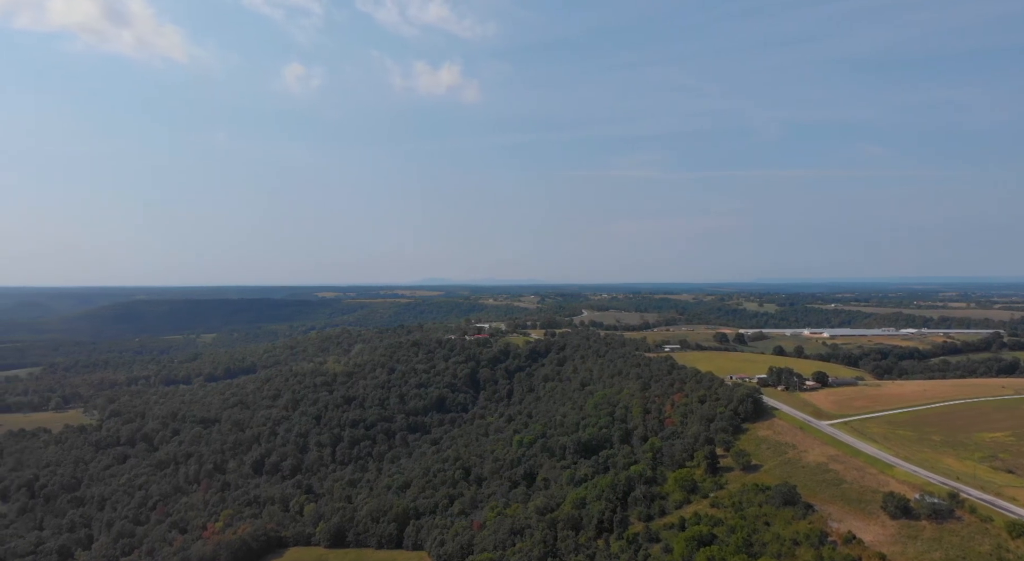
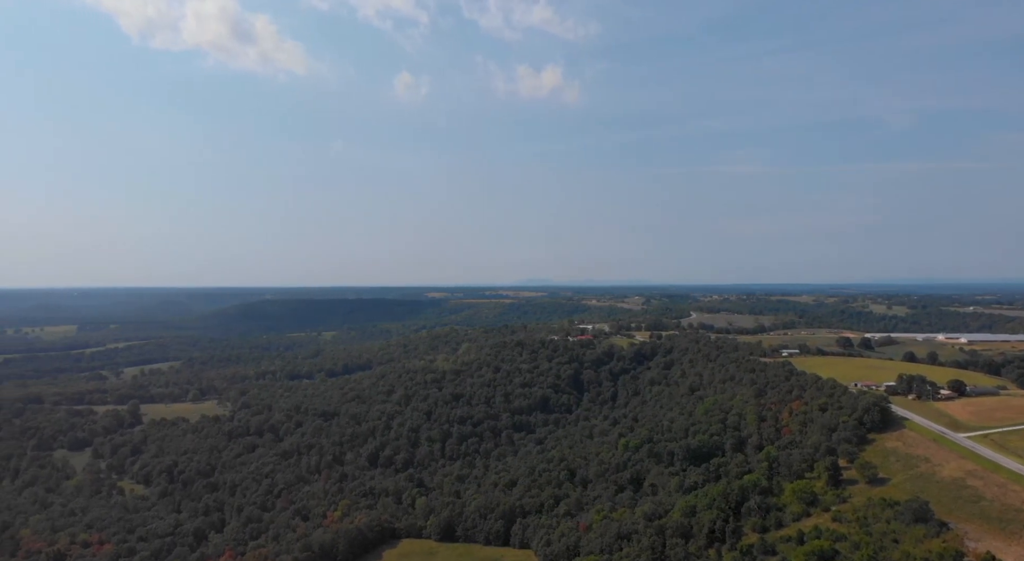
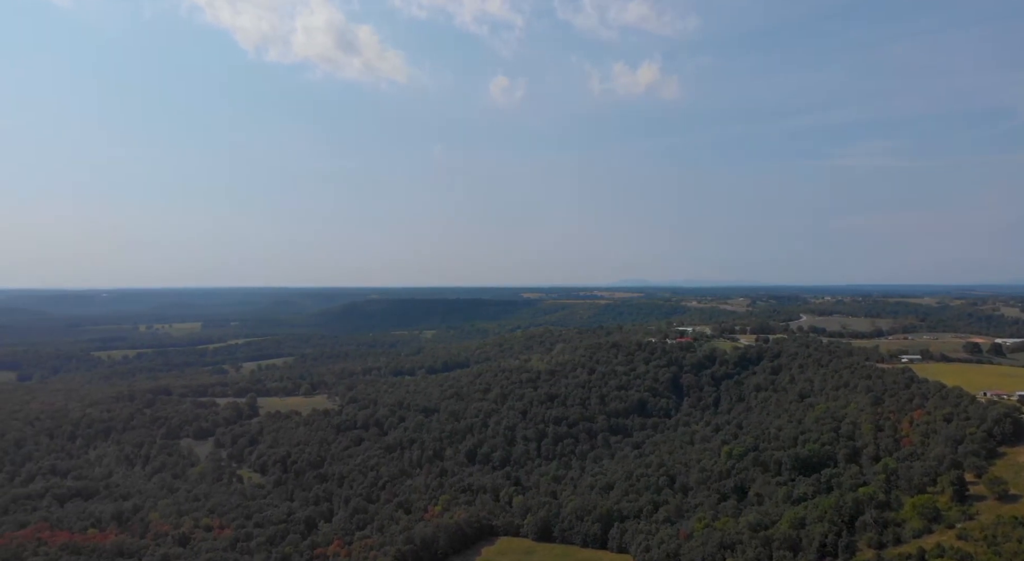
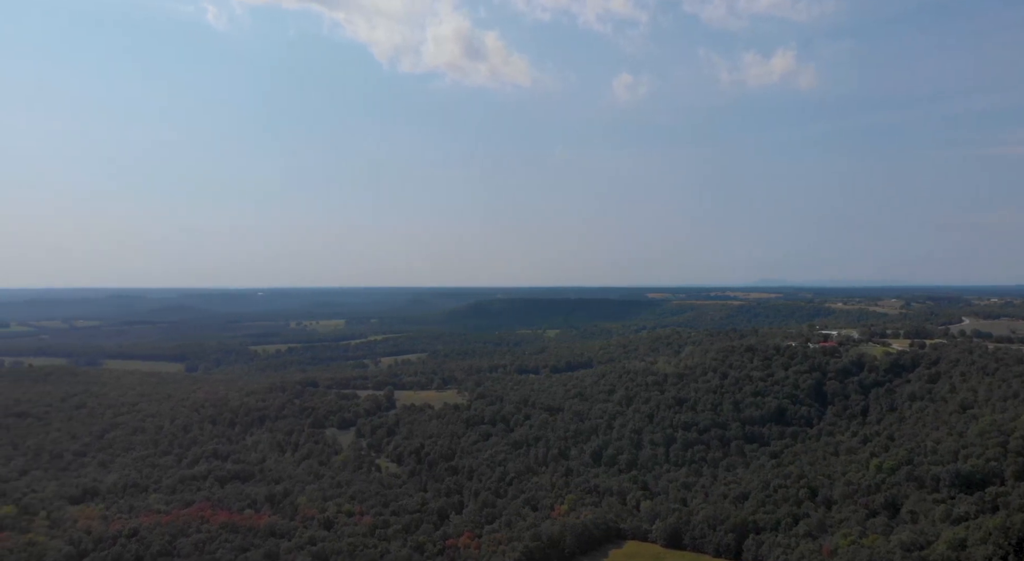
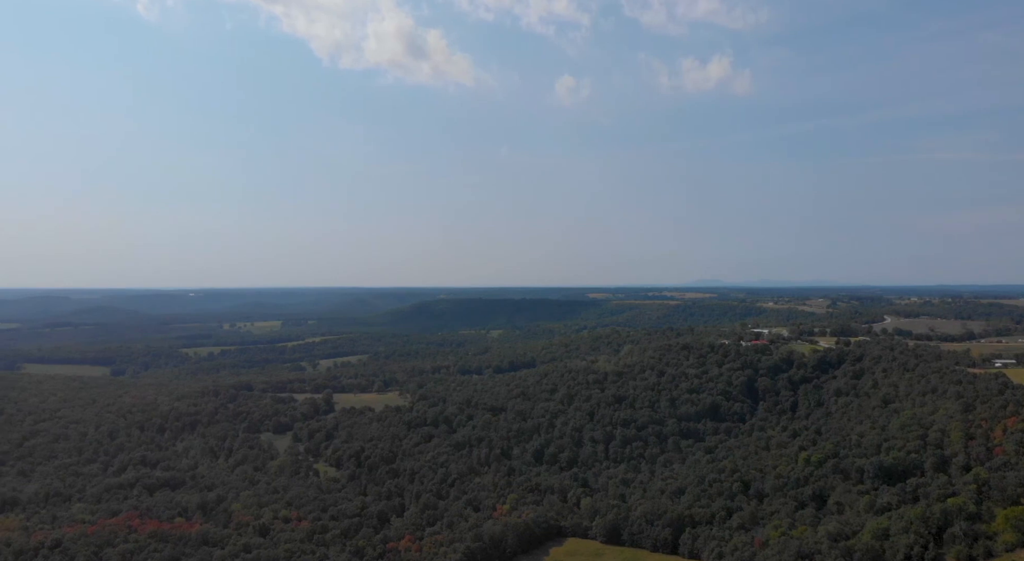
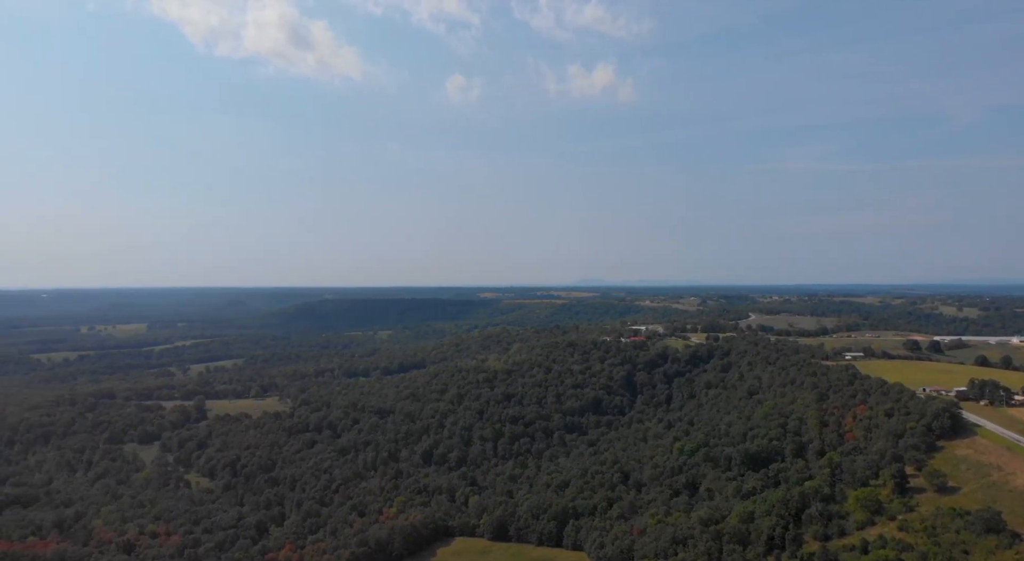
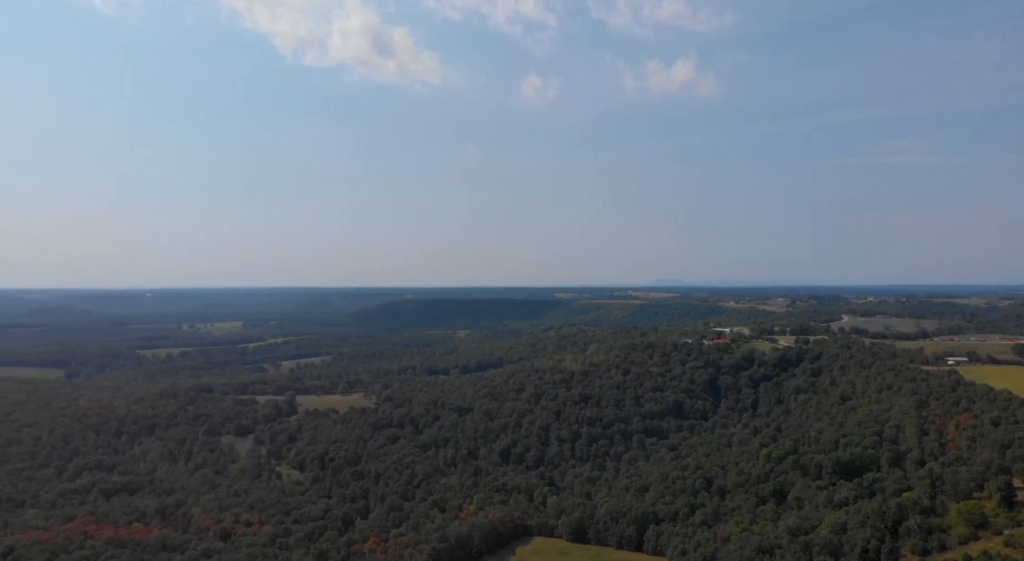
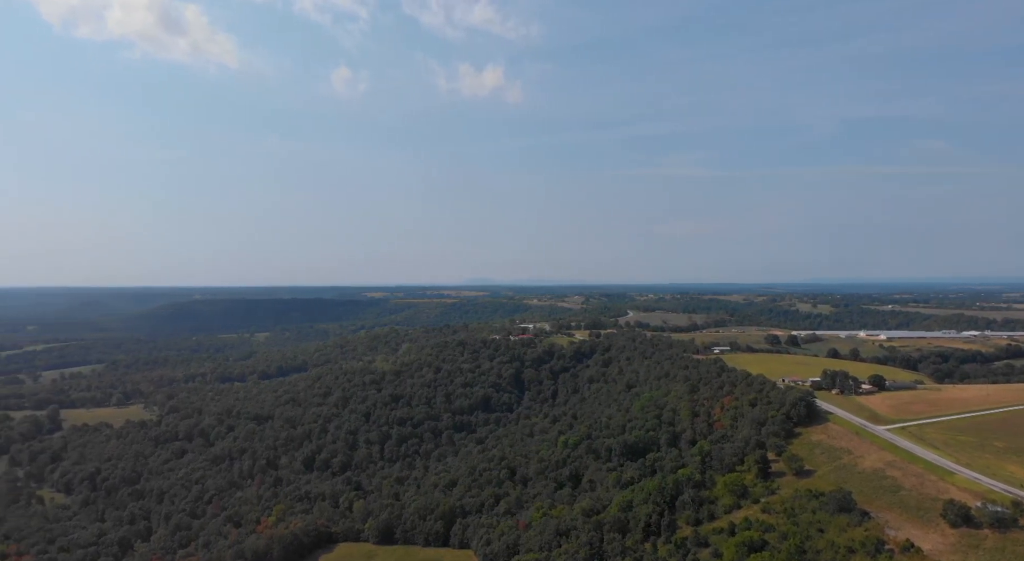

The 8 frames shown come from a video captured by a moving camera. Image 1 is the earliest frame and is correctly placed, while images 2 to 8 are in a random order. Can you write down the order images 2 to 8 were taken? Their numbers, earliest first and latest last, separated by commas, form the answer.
8, 2, 6, 3, 7, 5, 4
